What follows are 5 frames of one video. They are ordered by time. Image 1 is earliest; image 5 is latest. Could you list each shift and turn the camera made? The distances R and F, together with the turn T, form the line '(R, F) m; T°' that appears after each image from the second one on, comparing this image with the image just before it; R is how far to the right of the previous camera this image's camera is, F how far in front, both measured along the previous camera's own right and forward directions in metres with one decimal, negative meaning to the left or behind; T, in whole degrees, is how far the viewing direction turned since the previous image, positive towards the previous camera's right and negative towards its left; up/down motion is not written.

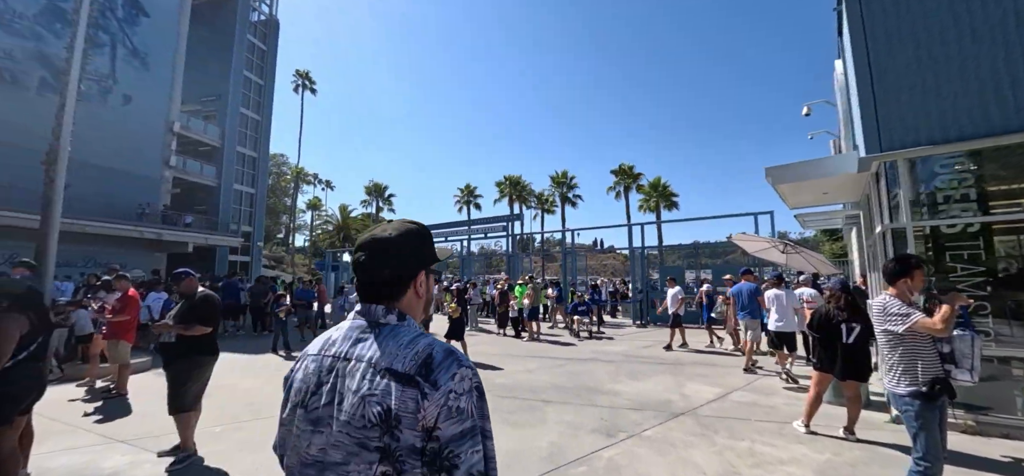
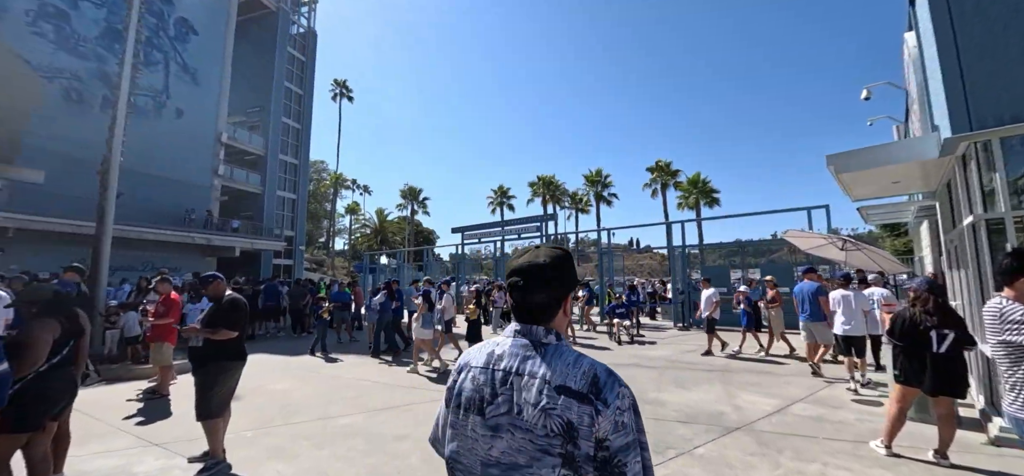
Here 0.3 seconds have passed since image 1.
(0.0, +0.3) m; -5°
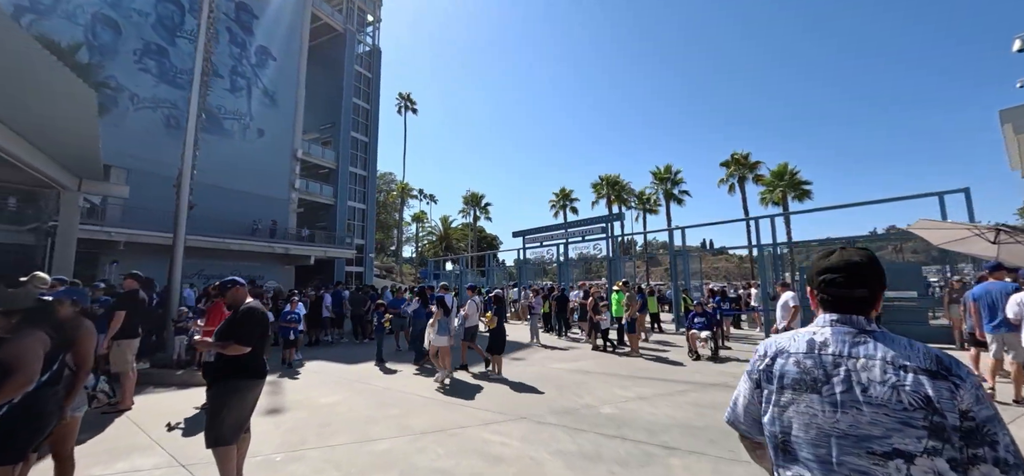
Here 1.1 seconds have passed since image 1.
(+0.1, +0.9) m; -9°
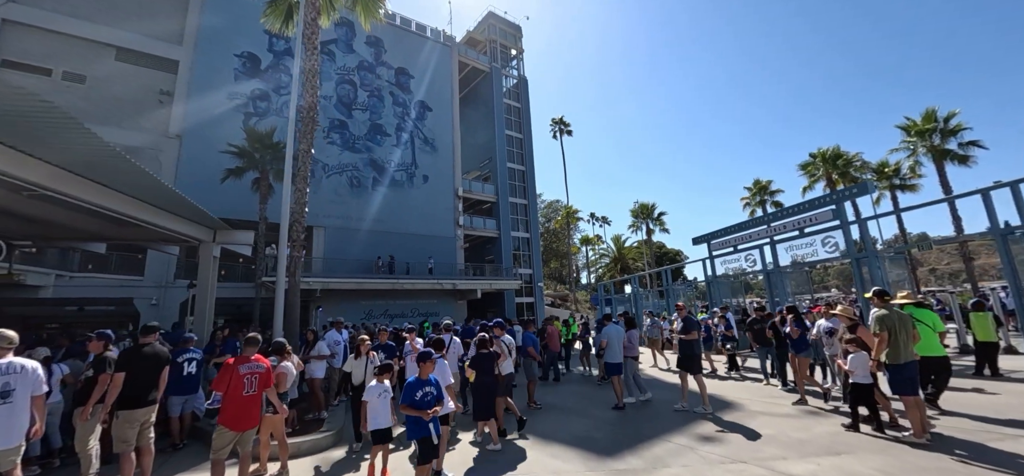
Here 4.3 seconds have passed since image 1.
(+0.4, +3.7) m; -24°
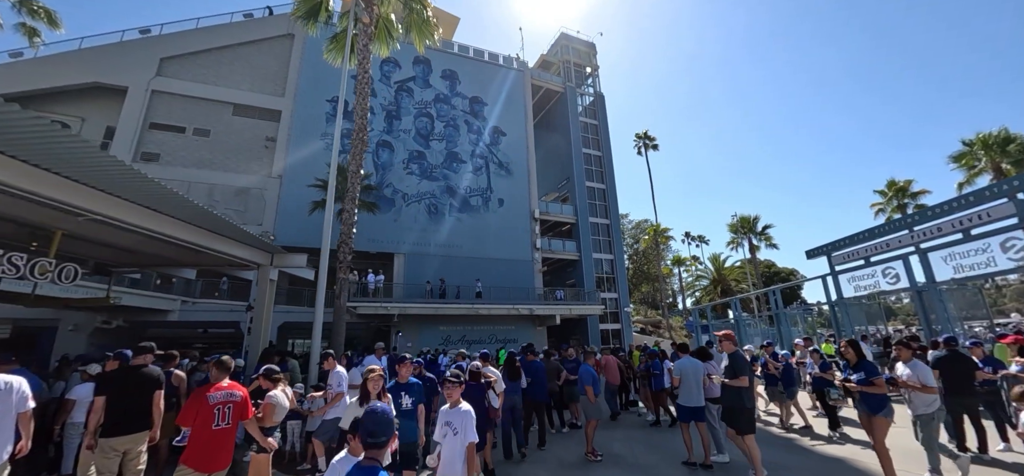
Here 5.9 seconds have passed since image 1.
(+0.8, +1.3) m; -12°
